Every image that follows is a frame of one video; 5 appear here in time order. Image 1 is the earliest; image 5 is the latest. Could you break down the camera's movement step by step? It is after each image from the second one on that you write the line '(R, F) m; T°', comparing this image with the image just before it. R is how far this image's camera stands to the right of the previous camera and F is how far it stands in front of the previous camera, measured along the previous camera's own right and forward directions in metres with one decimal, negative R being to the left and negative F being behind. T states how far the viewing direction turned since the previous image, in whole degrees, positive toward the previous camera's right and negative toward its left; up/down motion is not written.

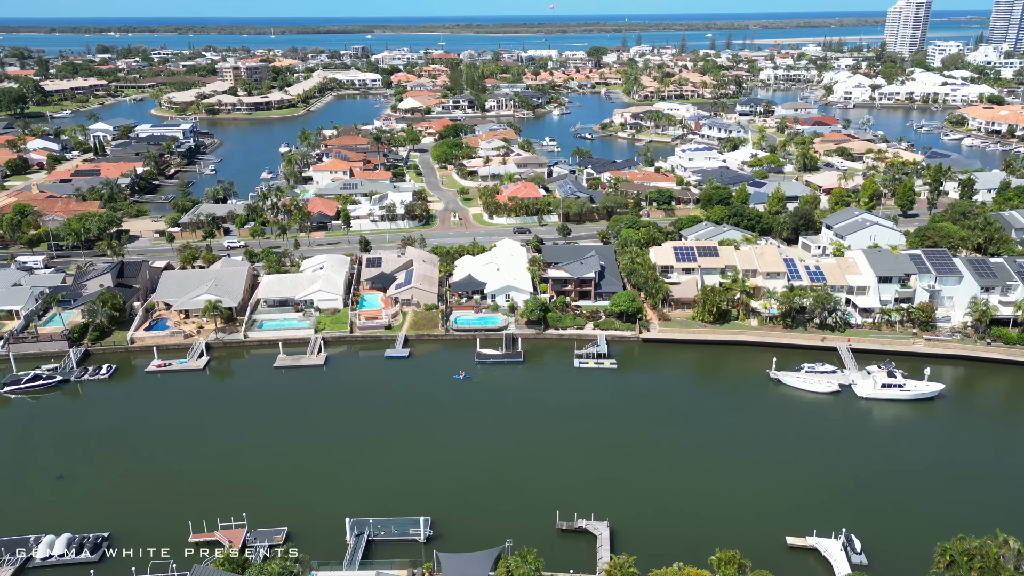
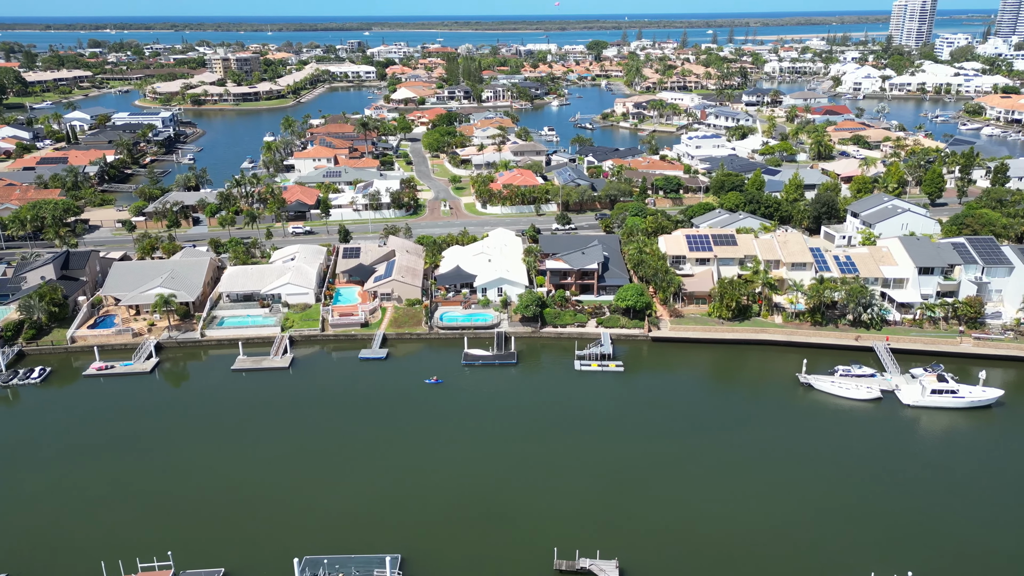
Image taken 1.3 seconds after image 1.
(+0.5, +5.9) m; 0°
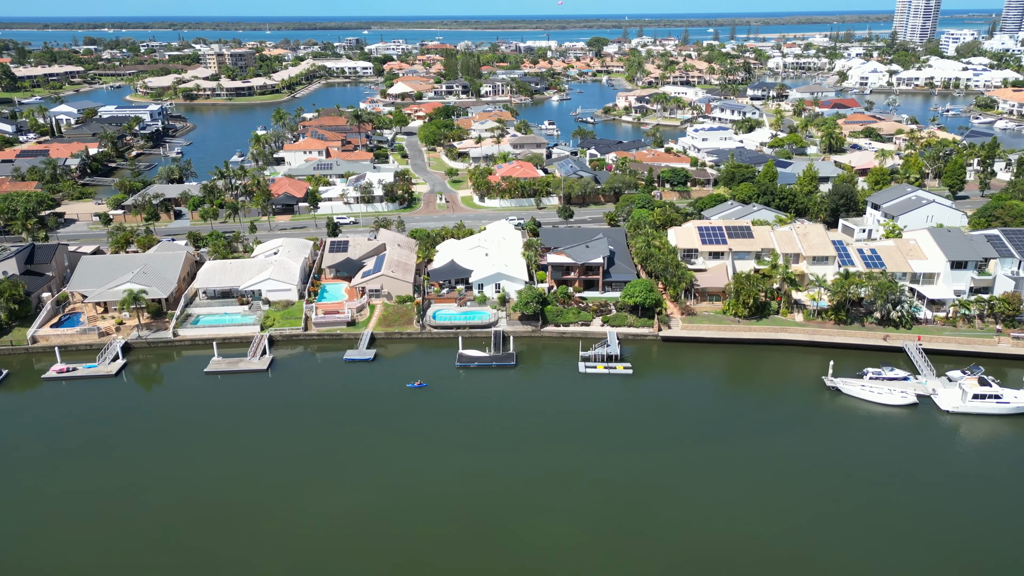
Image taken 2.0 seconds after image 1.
(+0.1, +3.5) m; 0°
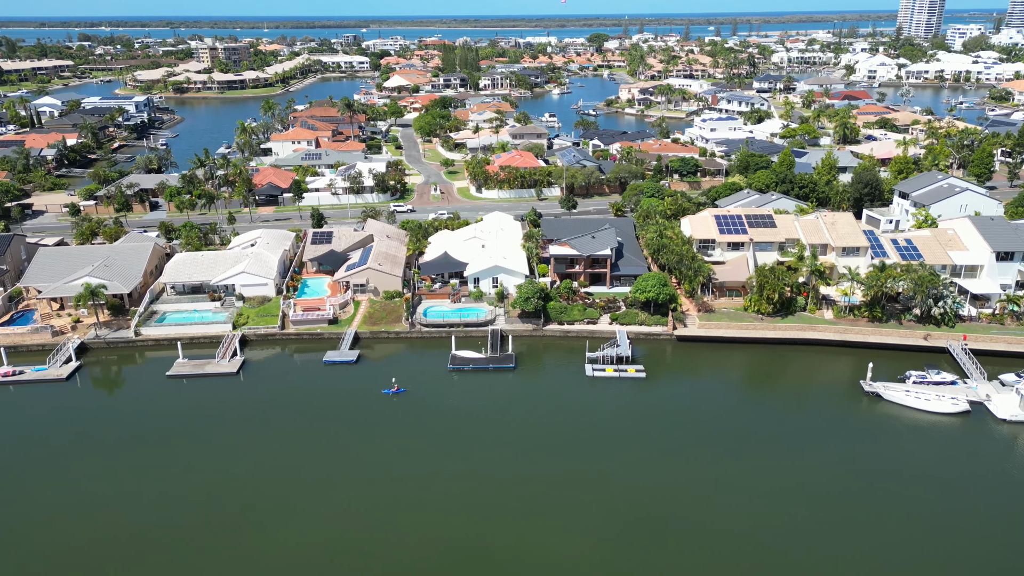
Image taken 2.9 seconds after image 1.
(0.0, +4.0) m; 0°
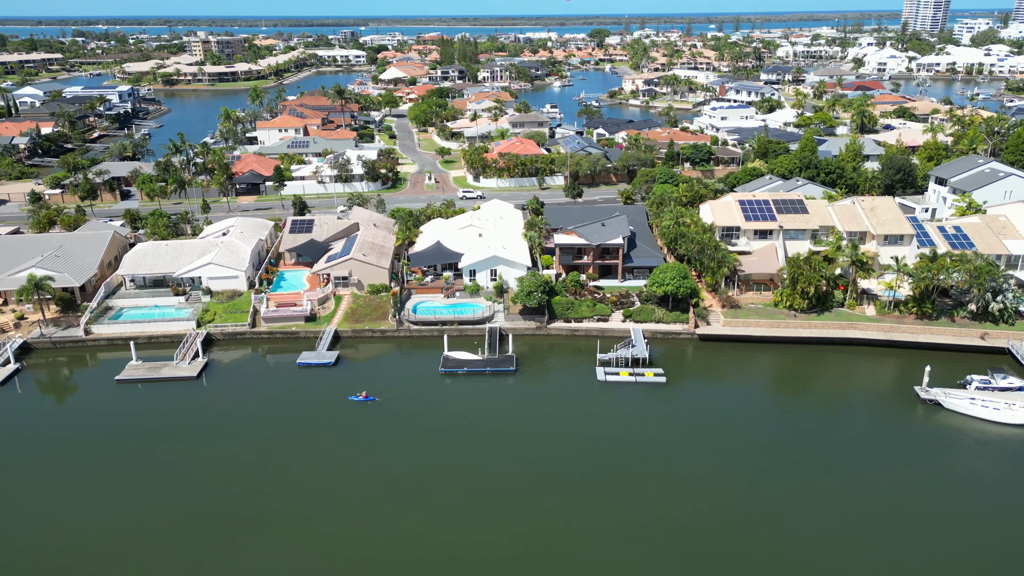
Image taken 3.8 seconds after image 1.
(0.0, +4.4) m; 0°
